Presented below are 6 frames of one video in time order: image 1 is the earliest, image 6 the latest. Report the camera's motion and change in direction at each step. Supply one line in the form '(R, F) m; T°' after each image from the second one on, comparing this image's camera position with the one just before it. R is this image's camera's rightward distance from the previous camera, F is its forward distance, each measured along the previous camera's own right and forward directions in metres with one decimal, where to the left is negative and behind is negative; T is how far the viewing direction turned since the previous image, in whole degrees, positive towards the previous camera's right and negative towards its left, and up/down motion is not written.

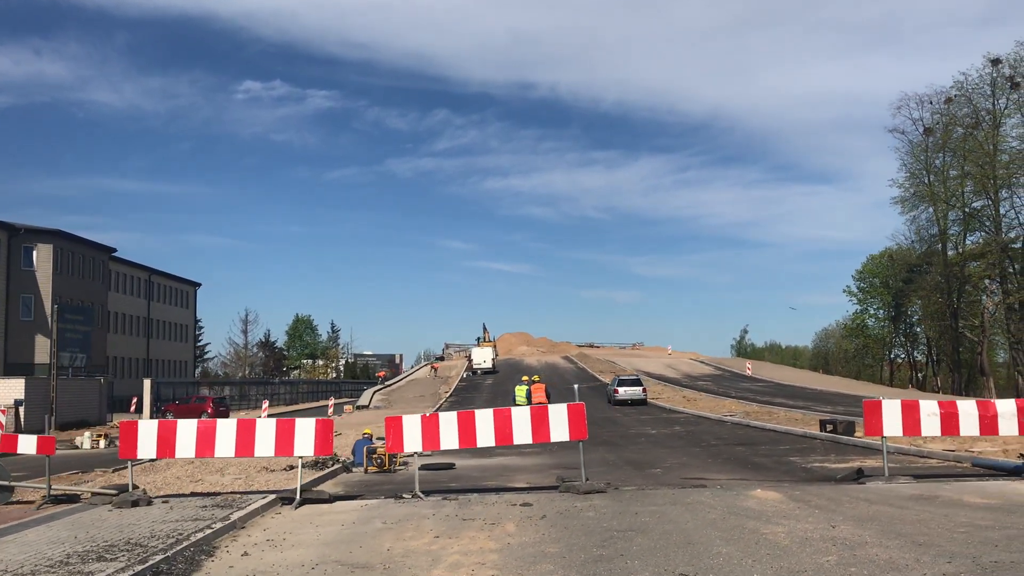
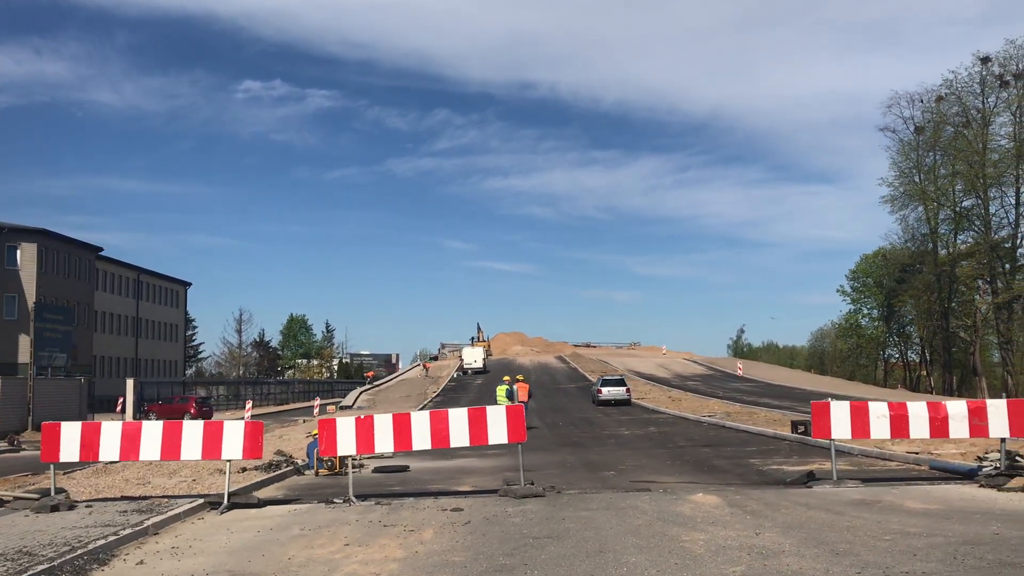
(+0.9, +0.3) m; 0°
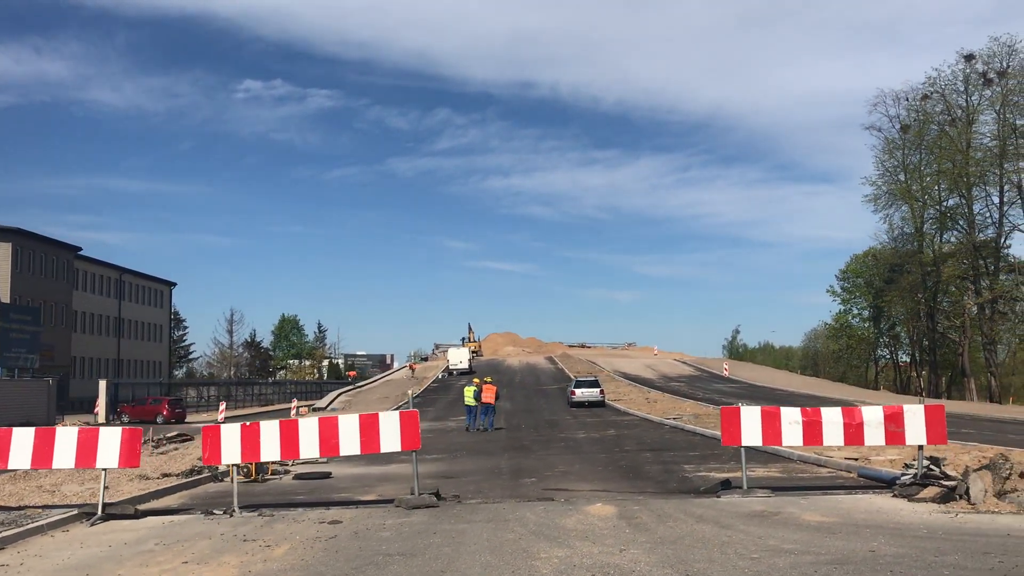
(+1.5, +0.5) m; 0°
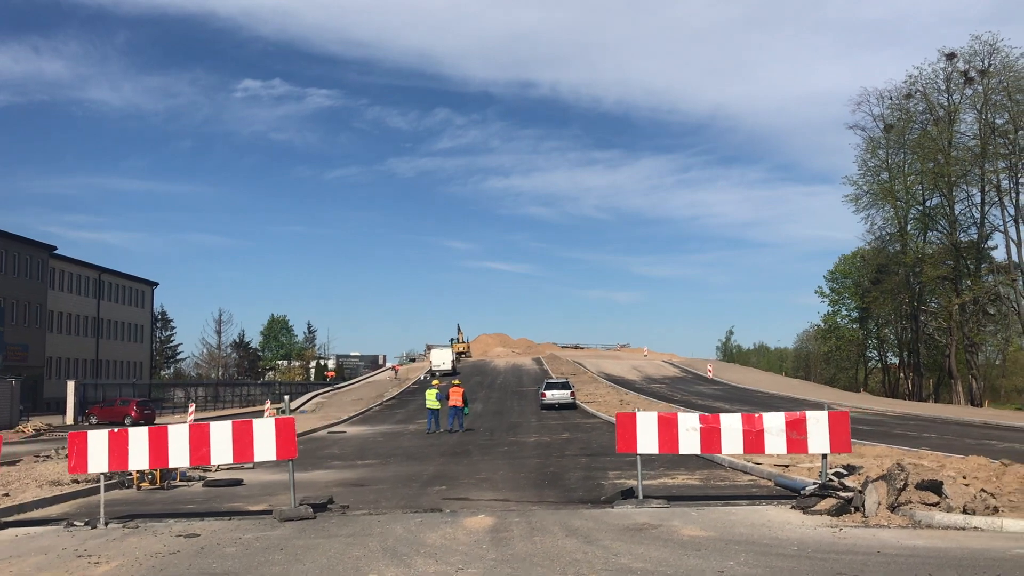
(+1.5, +0.5) m; 0°
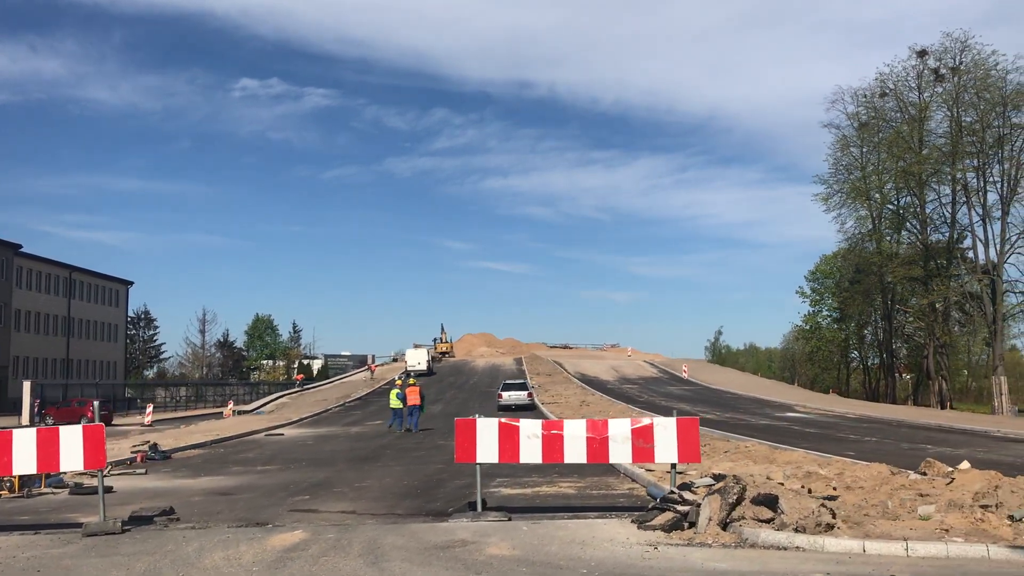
(+2.1, +0.7) m; 0°
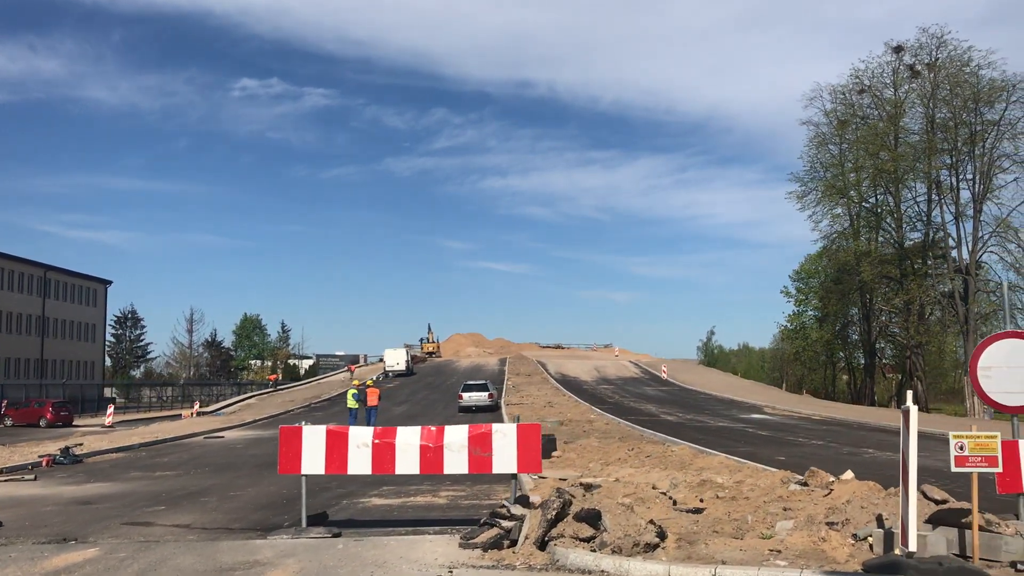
(+1.9, +0.8) m; 0°
